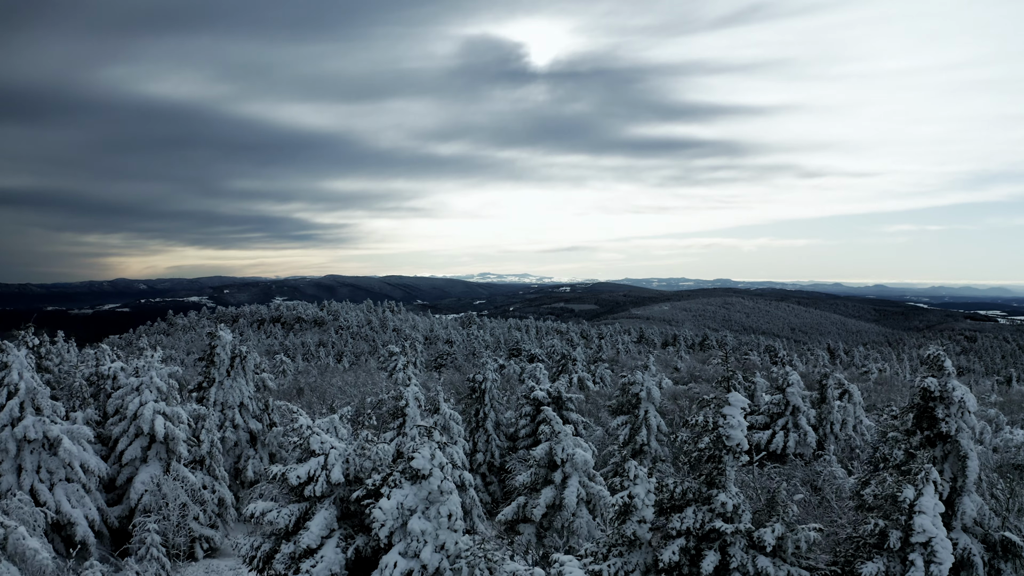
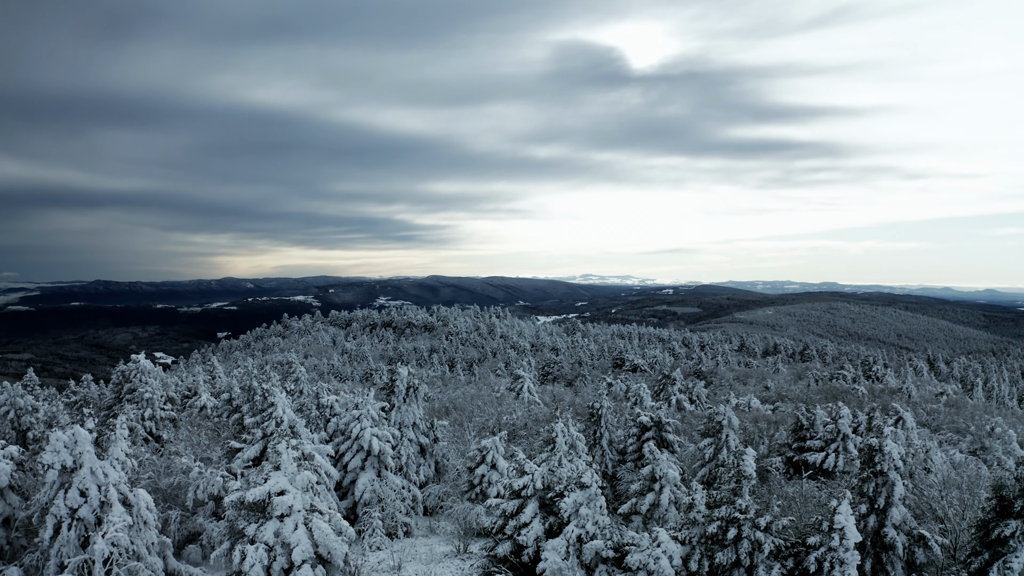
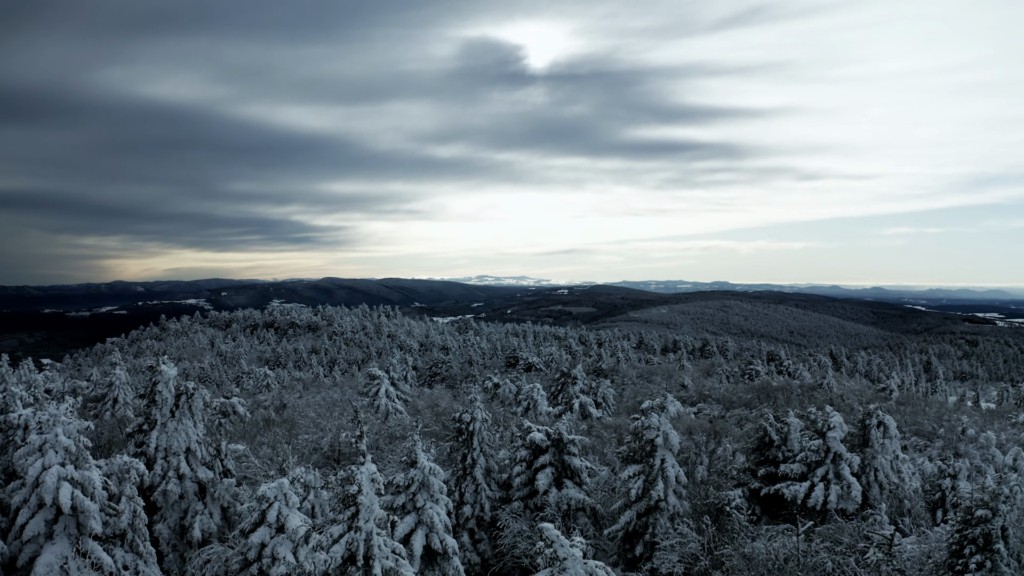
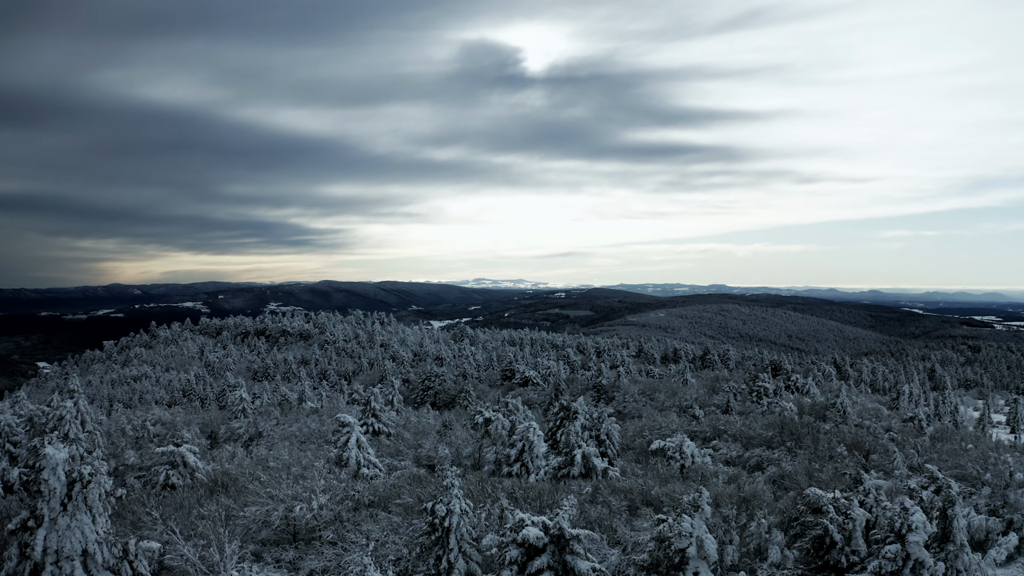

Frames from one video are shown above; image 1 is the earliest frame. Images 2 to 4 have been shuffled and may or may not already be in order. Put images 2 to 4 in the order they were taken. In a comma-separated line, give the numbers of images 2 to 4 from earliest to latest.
3, 4, 2
